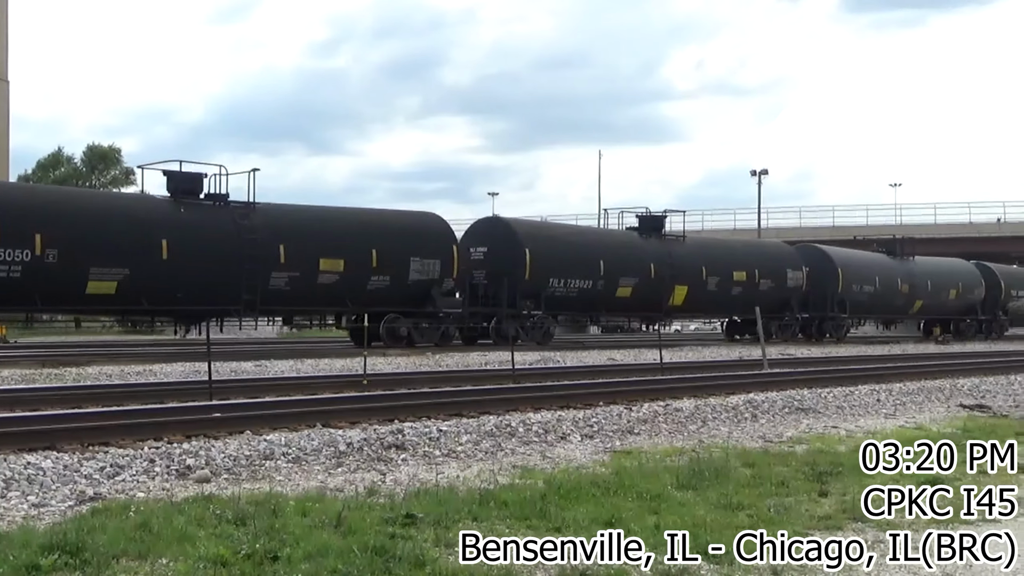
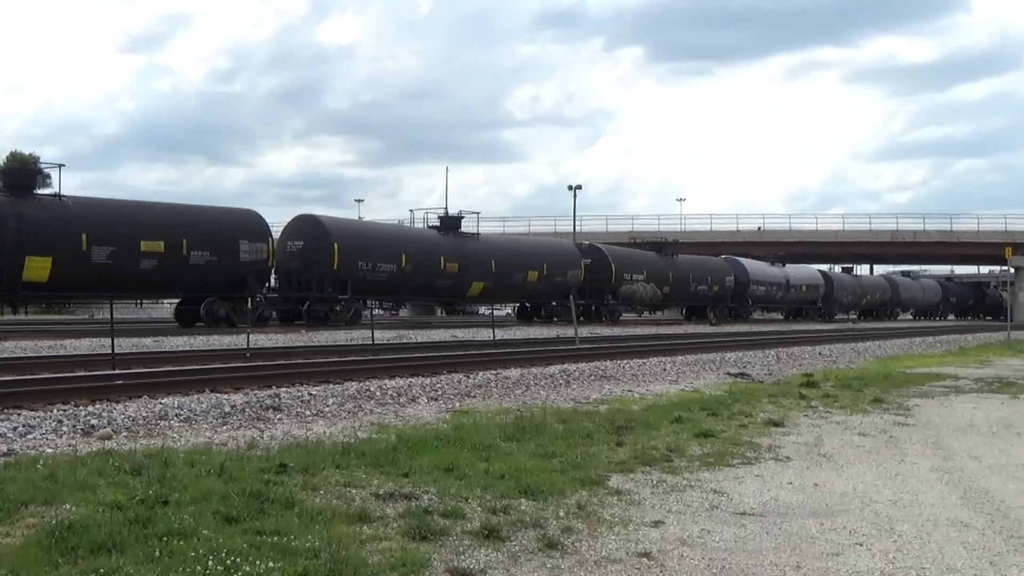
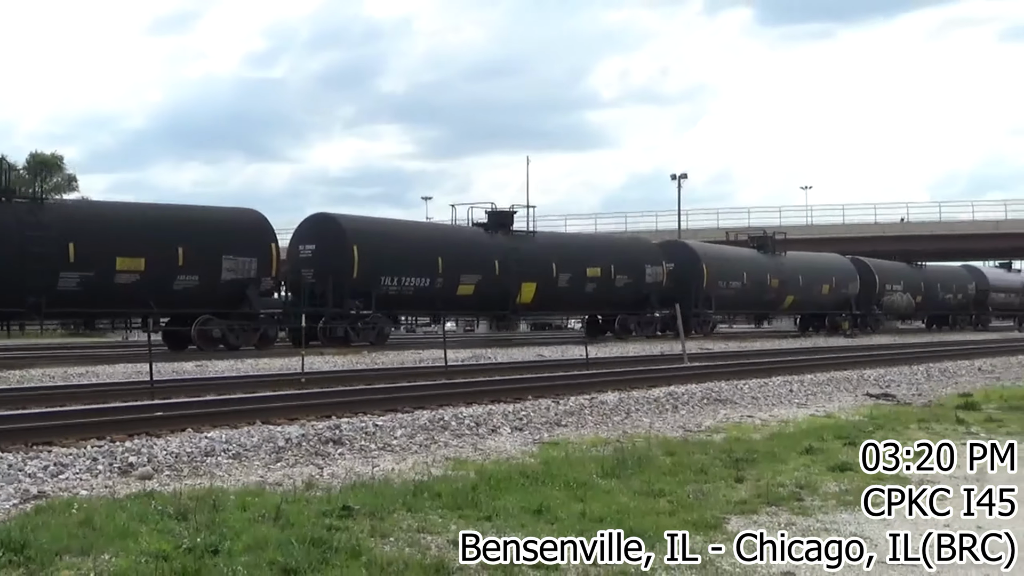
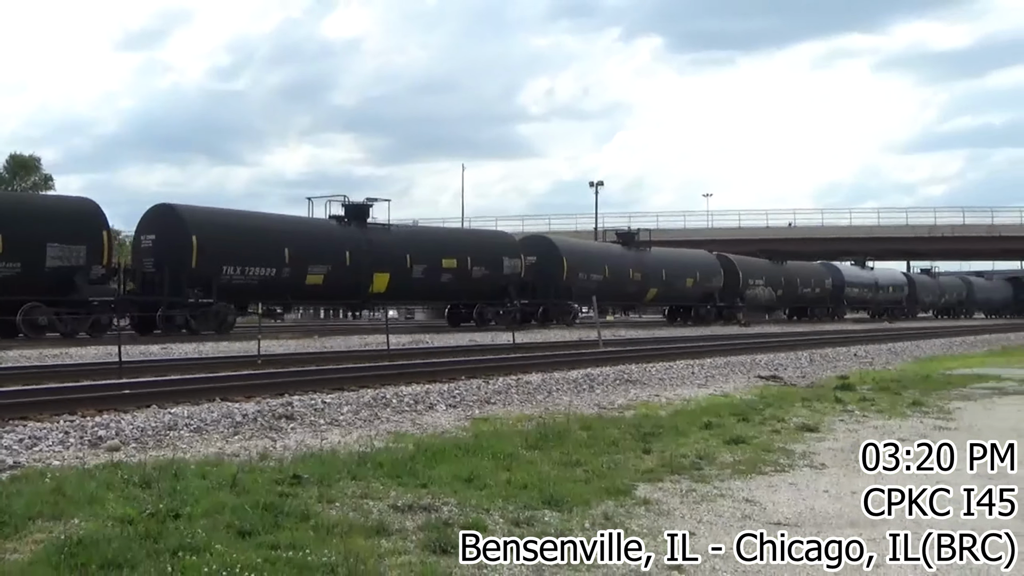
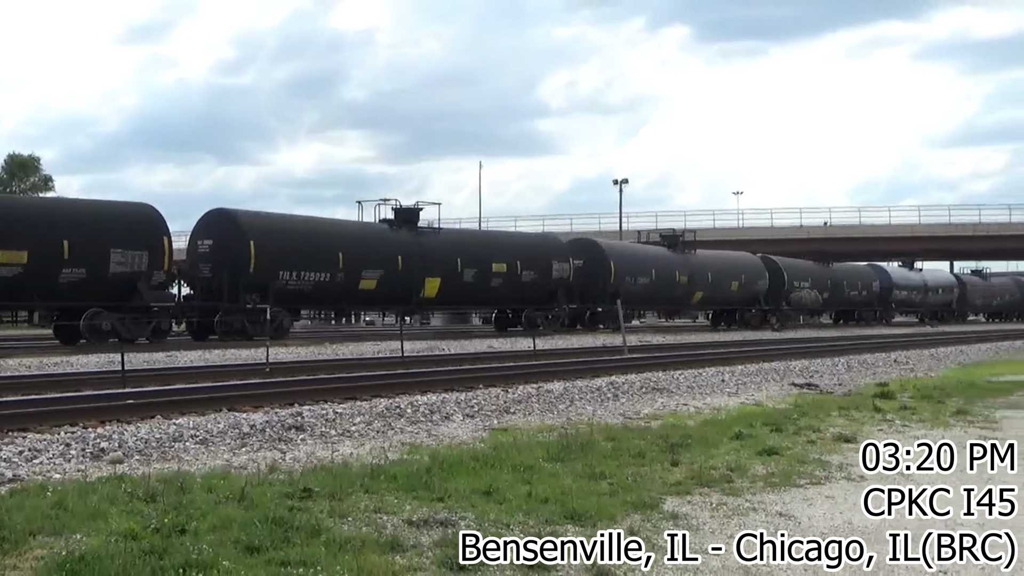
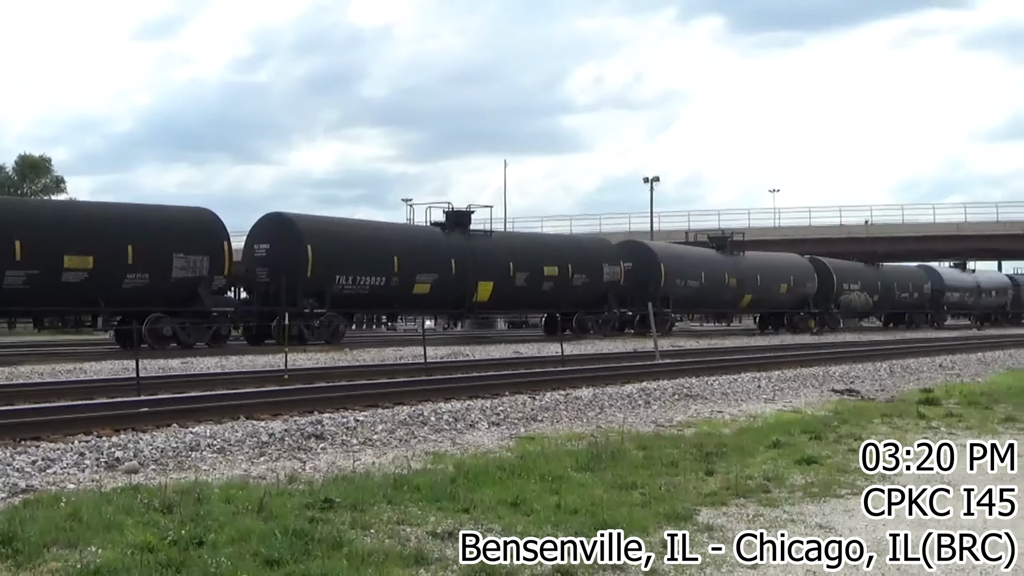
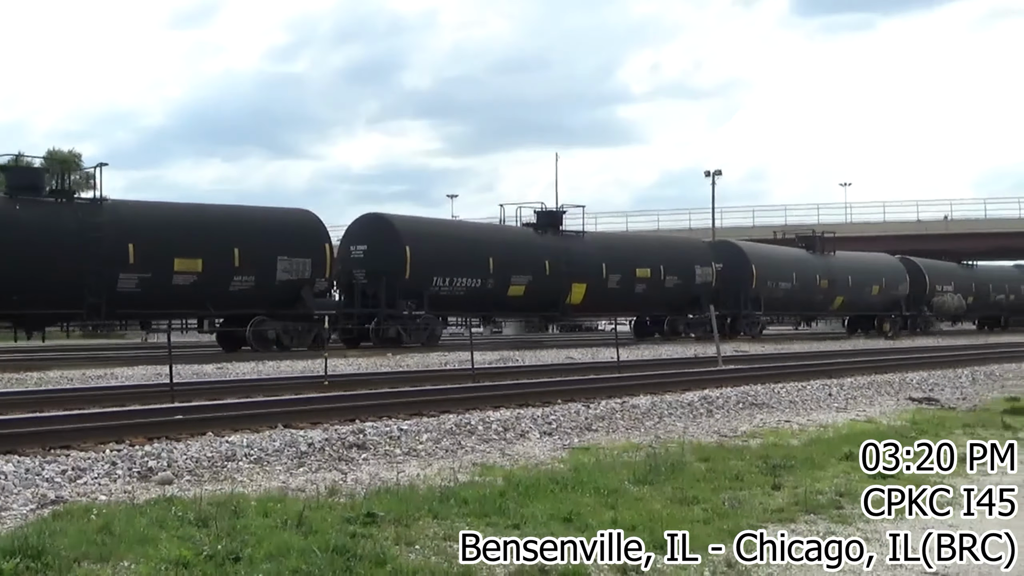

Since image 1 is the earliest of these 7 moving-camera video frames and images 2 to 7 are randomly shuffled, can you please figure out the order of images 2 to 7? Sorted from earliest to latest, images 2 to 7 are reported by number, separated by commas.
7, 3, 6, 5, 4, 2
